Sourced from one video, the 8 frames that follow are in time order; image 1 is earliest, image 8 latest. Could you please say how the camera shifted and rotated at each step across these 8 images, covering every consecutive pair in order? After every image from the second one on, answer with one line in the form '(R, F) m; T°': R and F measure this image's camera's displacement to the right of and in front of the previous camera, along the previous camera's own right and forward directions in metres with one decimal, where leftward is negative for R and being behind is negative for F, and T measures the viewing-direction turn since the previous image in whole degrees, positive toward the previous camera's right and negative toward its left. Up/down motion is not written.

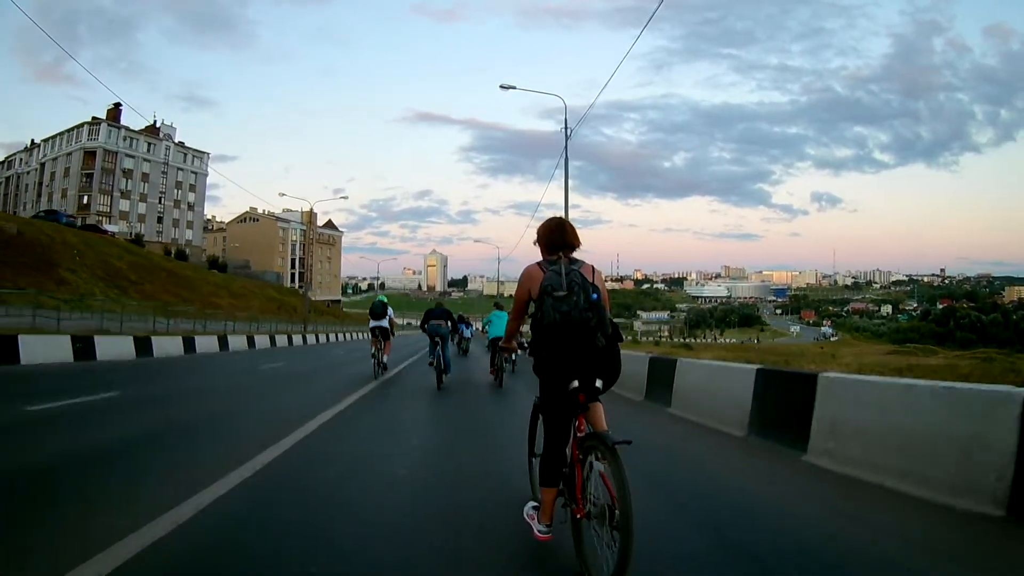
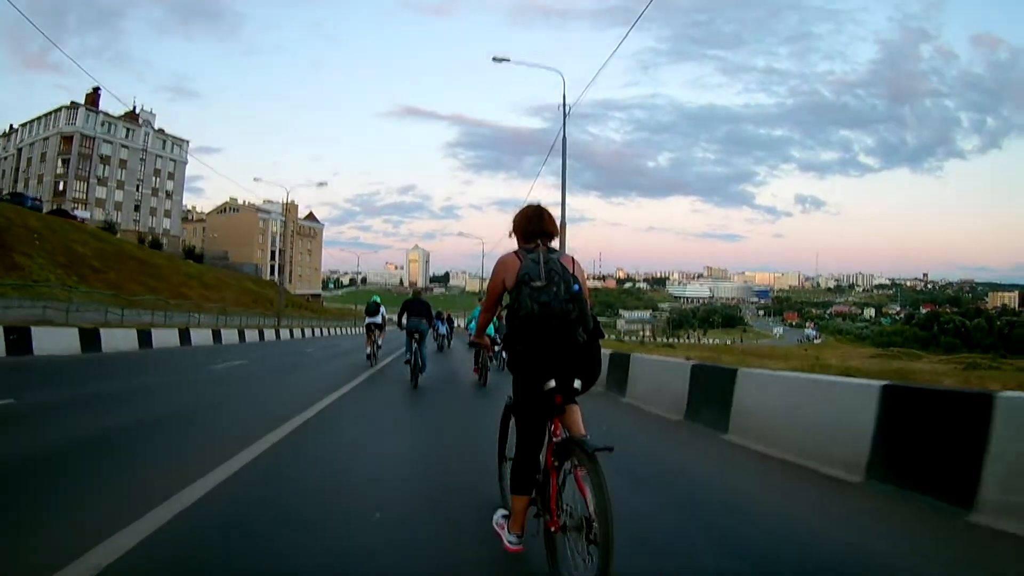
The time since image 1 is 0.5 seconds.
(0.0, +0.3) m; +1°
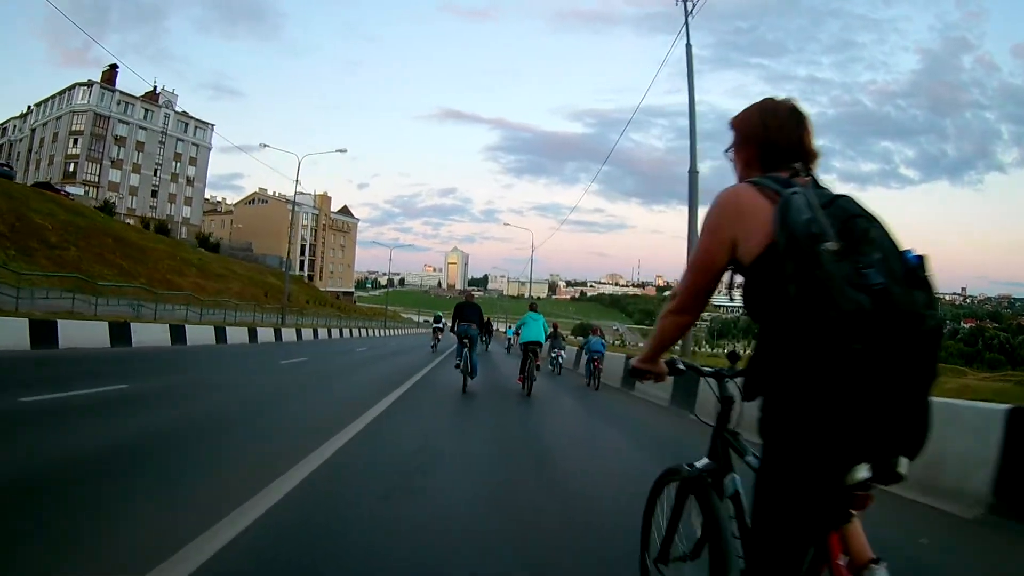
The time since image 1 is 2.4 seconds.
(+0.1, +0.3) m; -3°
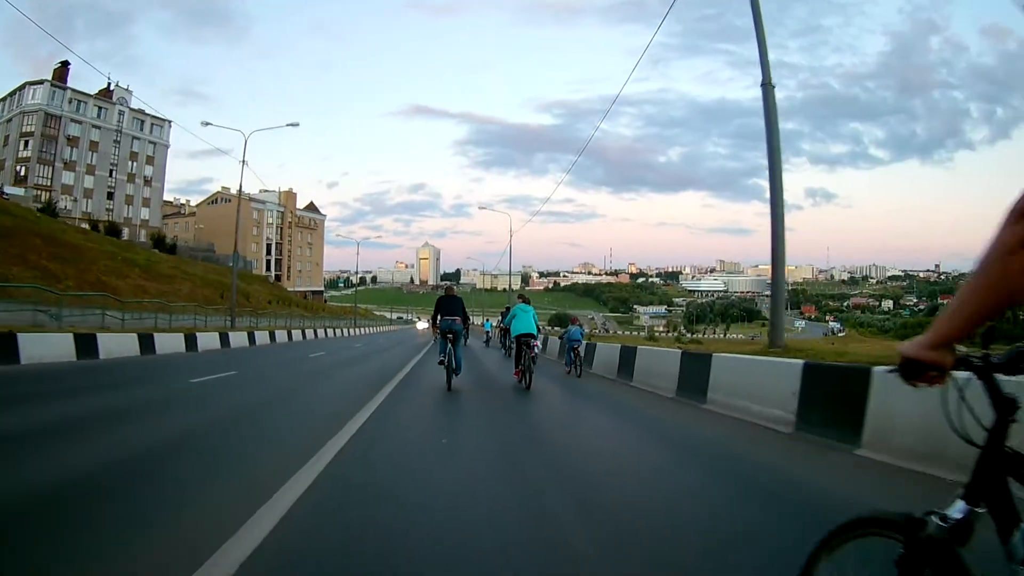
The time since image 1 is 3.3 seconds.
(-0.1, +0.5) m; +2°
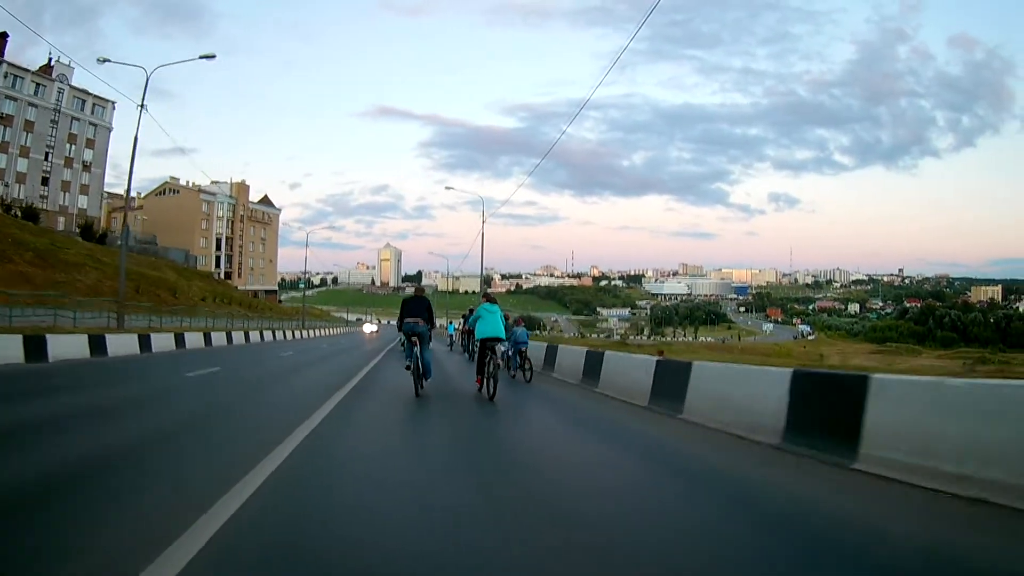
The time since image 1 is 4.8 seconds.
(-0.1, +0.7) m; +3°
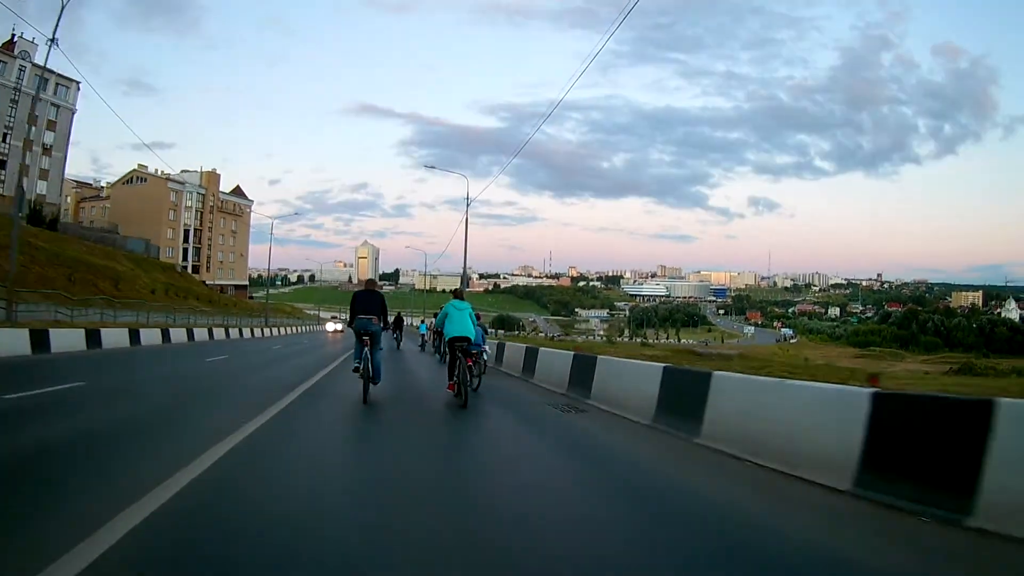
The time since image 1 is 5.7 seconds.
(-0.1, +0.4) m; +2°
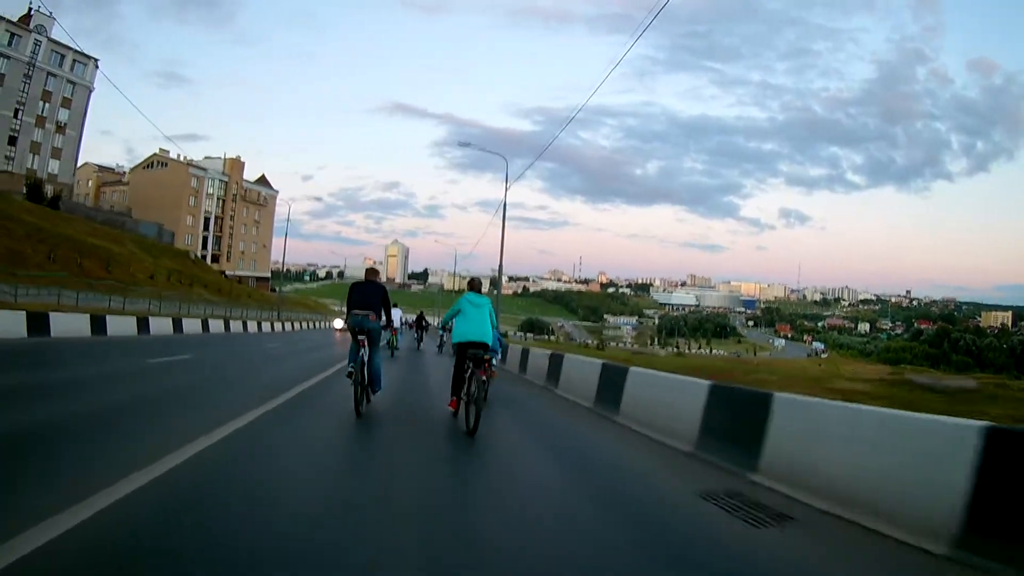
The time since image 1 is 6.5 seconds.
(+0.1, +0.3) m; -2°
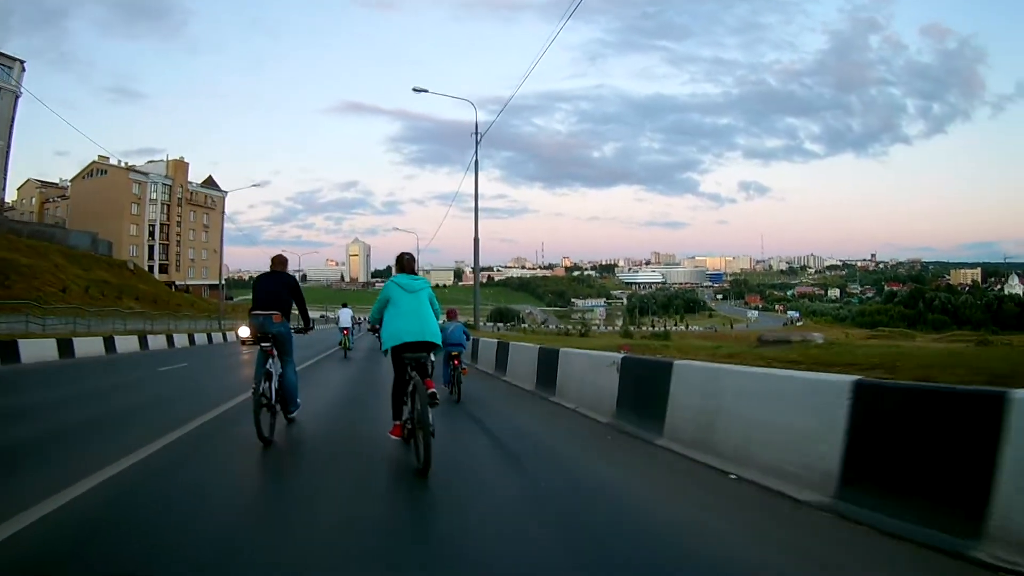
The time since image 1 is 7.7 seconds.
(-0.1, +0.5) m; +3°
